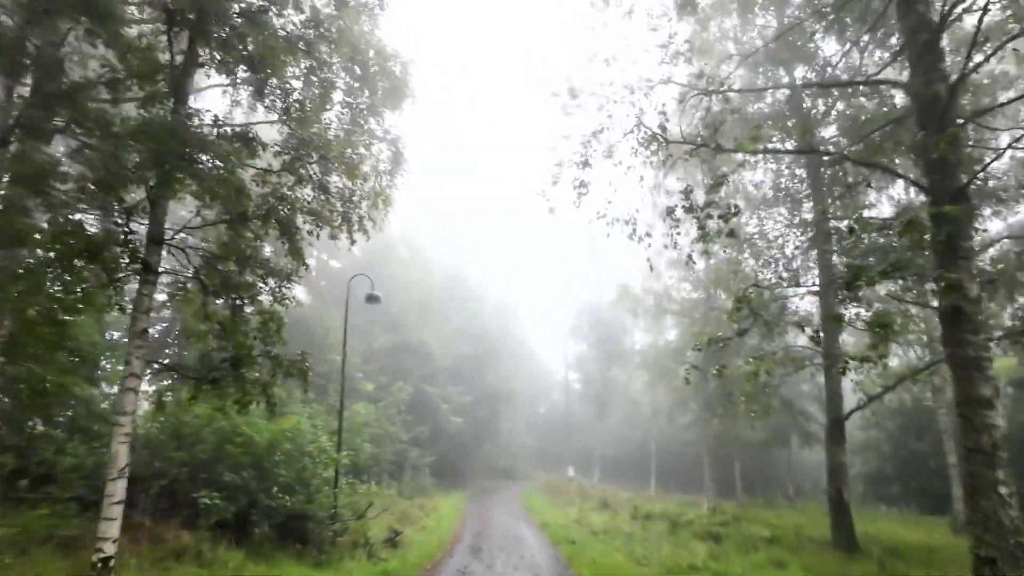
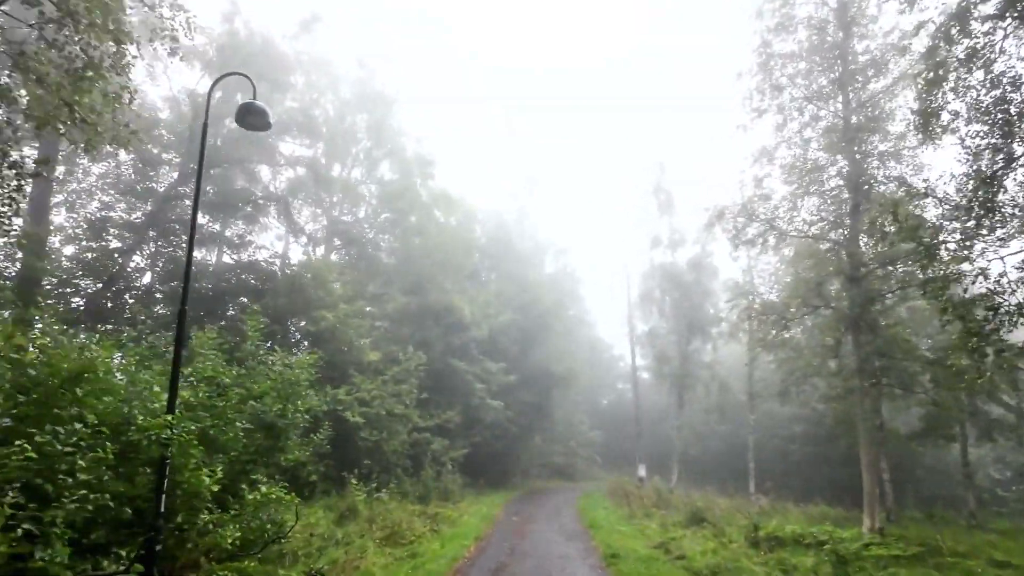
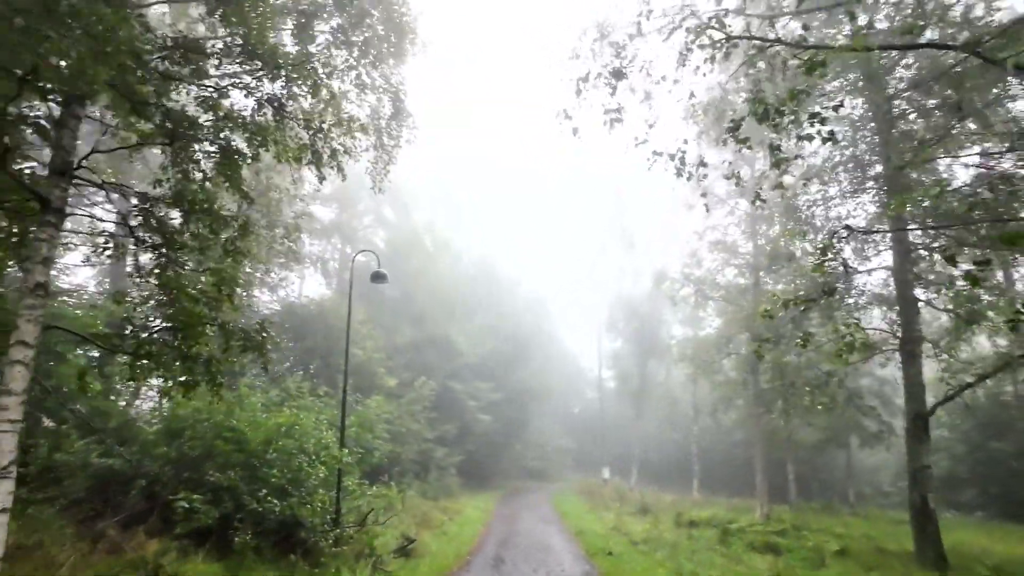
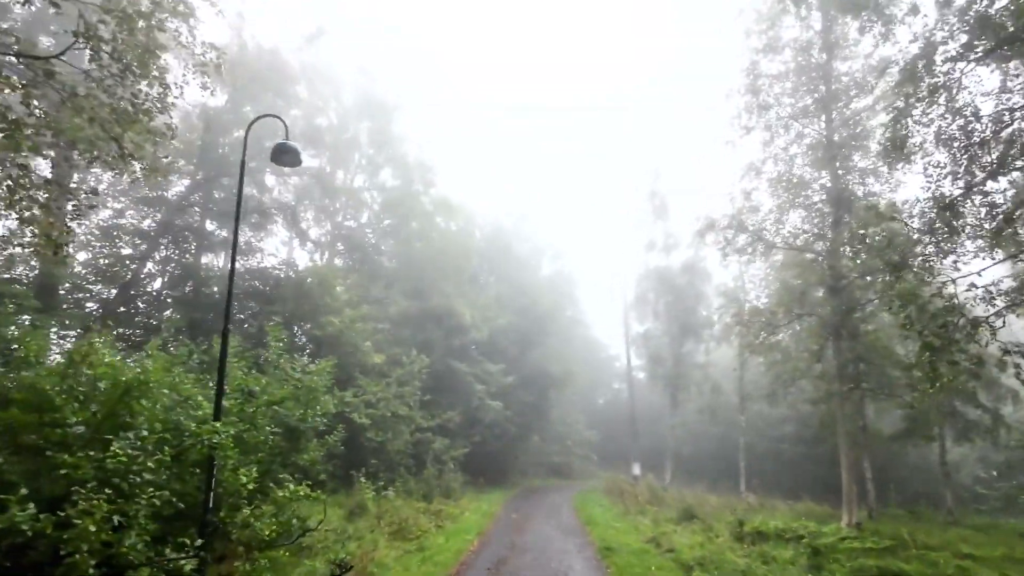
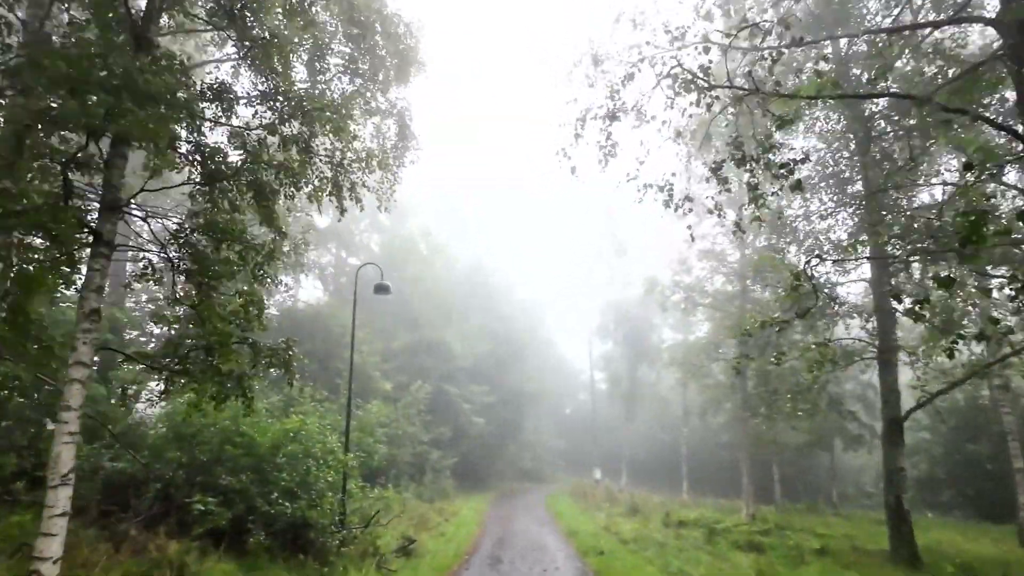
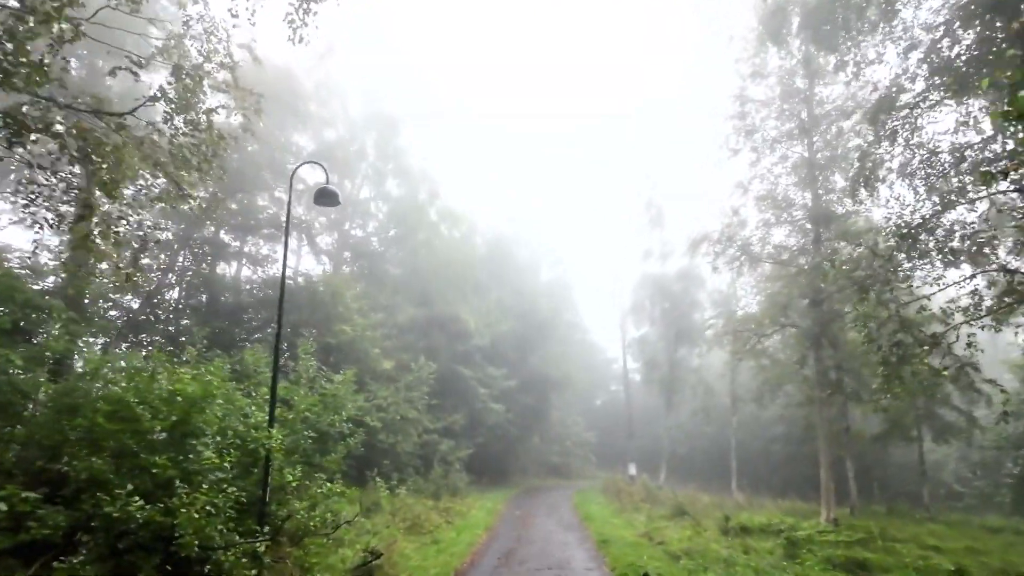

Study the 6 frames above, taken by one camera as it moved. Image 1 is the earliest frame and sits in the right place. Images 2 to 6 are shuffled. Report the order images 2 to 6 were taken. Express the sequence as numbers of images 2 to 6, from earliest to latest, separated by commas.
5, 3, 6, 4, 2
